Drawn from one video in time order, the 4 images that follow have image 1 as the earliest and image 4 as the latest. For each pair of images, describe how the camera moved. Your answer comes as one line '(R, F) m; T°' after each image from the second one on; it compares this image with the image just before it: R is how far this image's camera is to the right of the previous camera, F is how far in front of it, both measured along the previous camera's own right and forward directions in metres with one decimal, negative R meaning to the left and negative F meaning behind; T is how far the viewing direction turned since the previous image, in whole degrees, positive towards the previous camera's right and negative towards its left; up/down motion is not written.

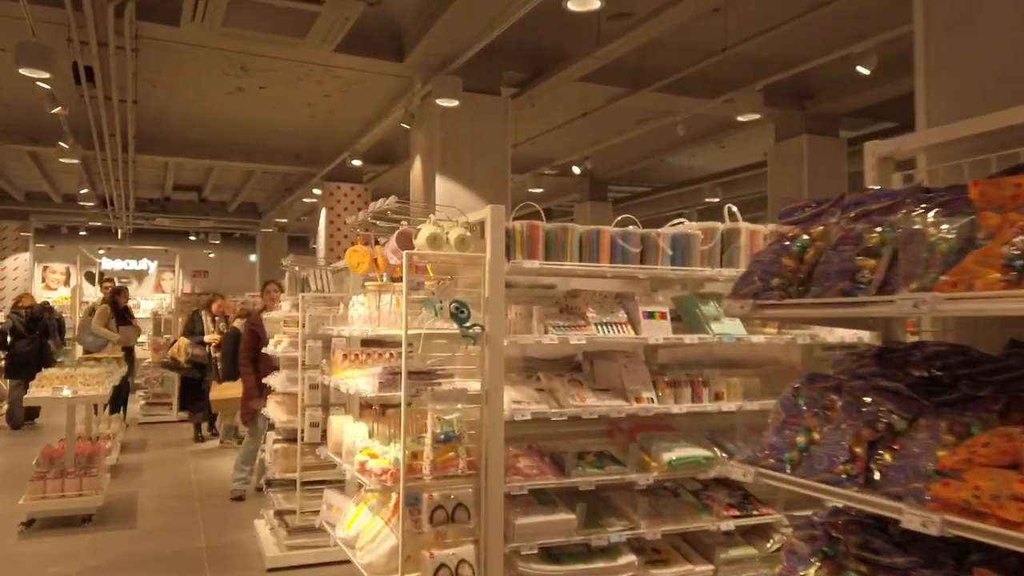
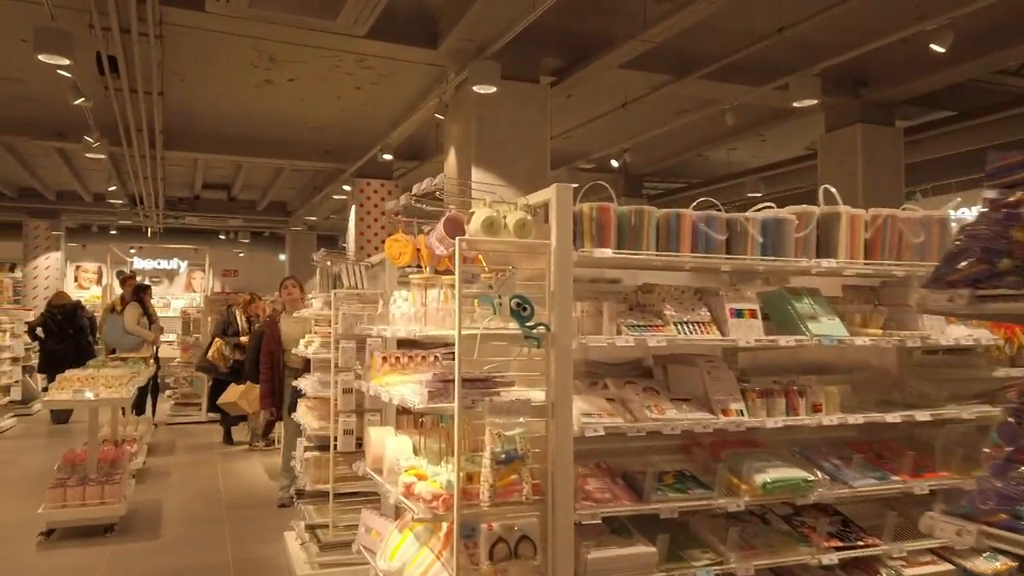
(-0.1, +0.4) m; -2°
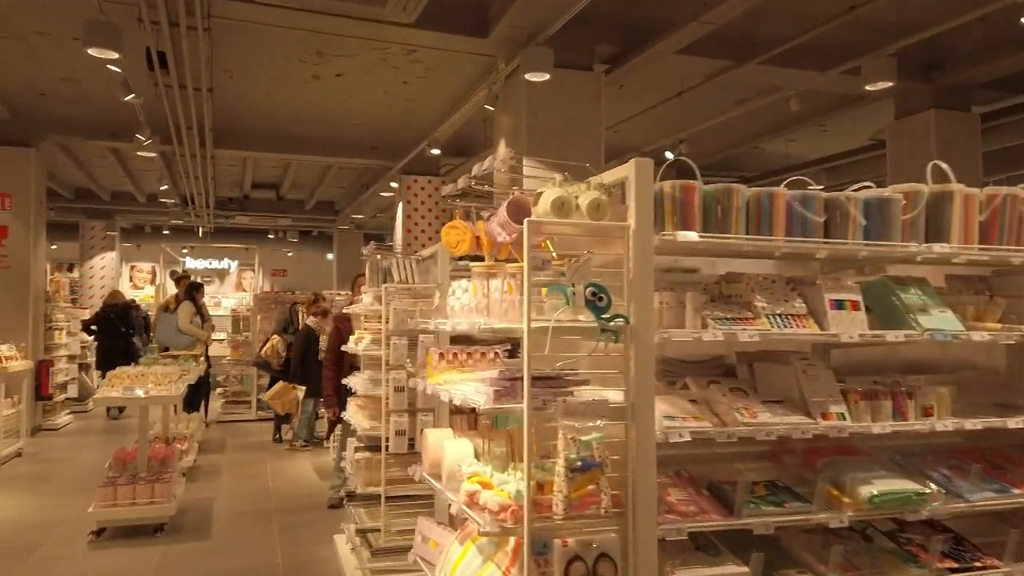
(-0.1, +0.2) m; -3°
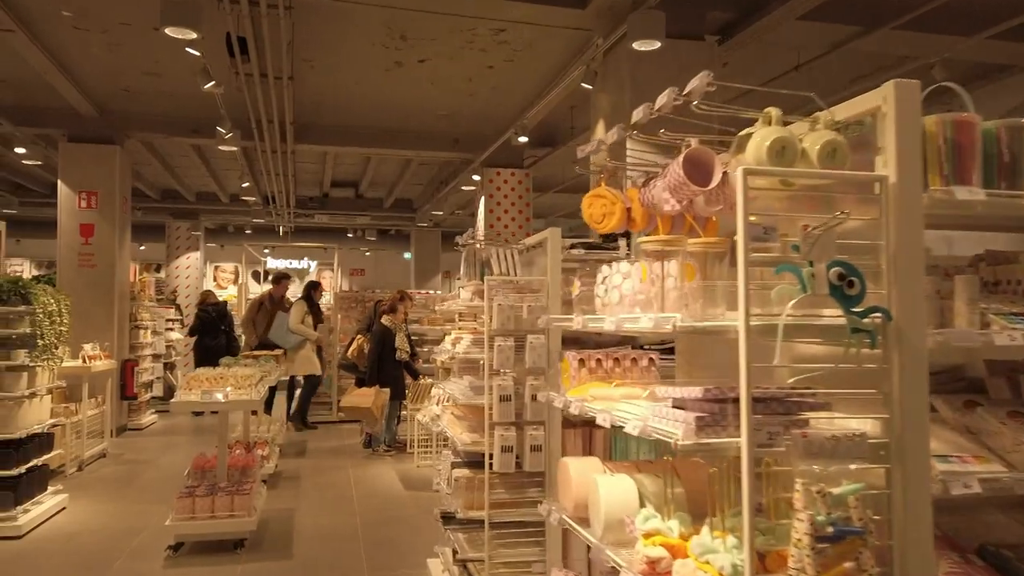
(-0.2, +0.5) m; -5°
